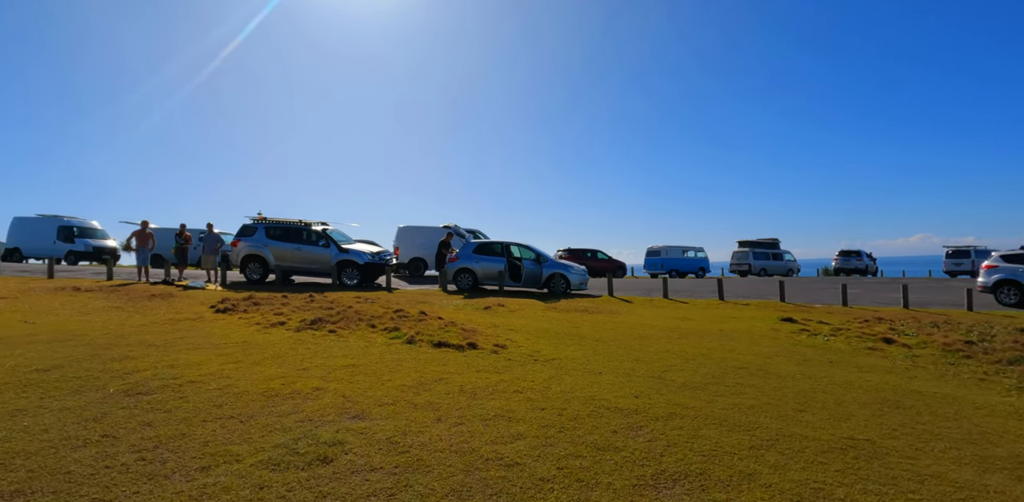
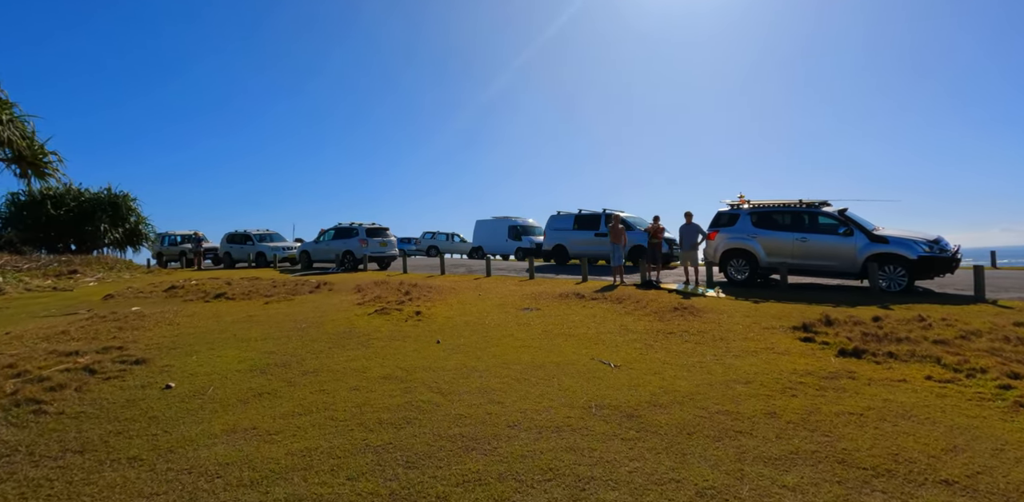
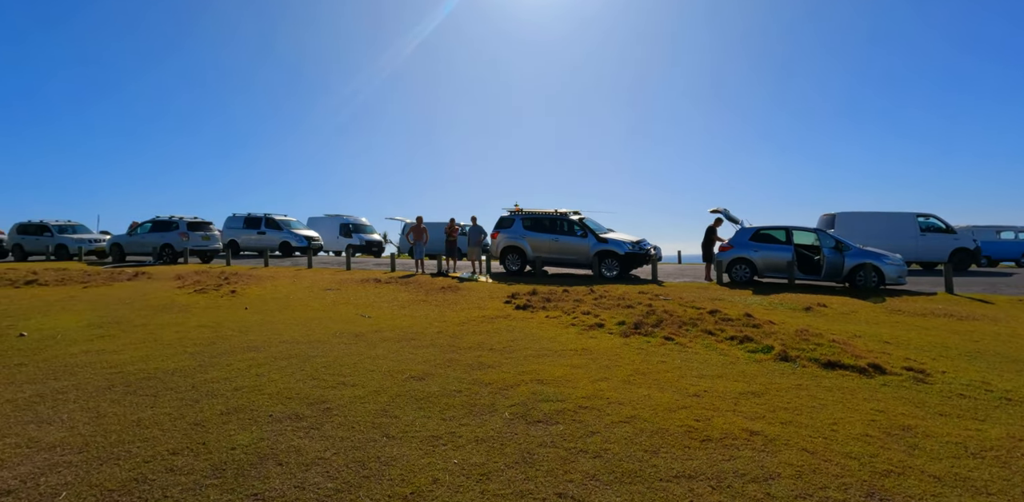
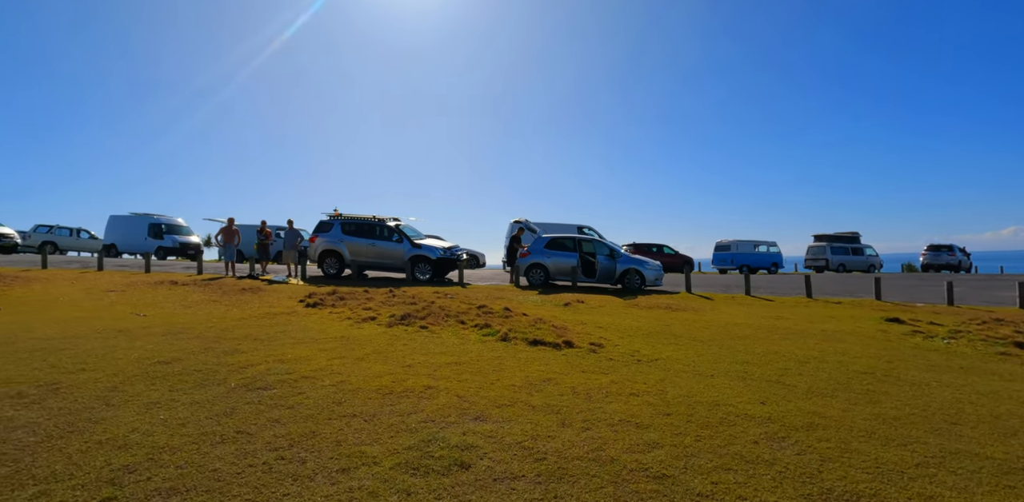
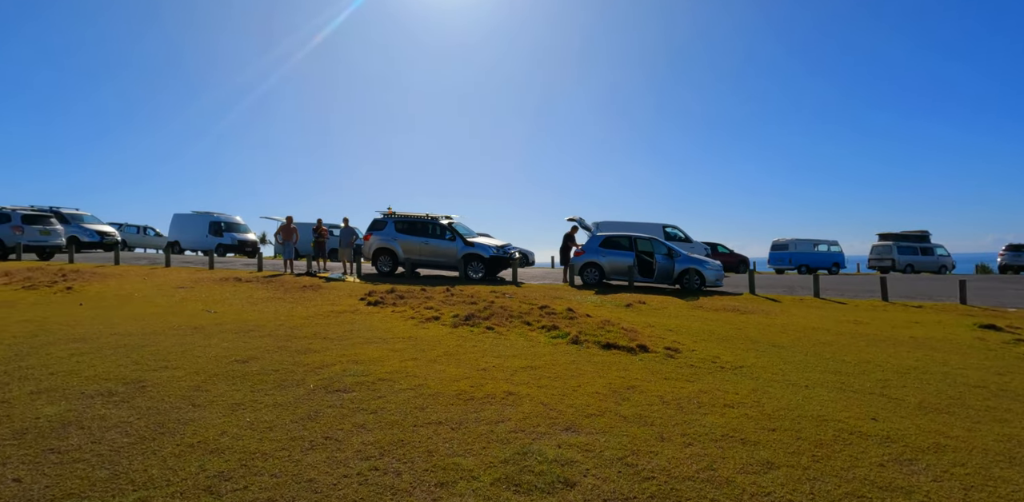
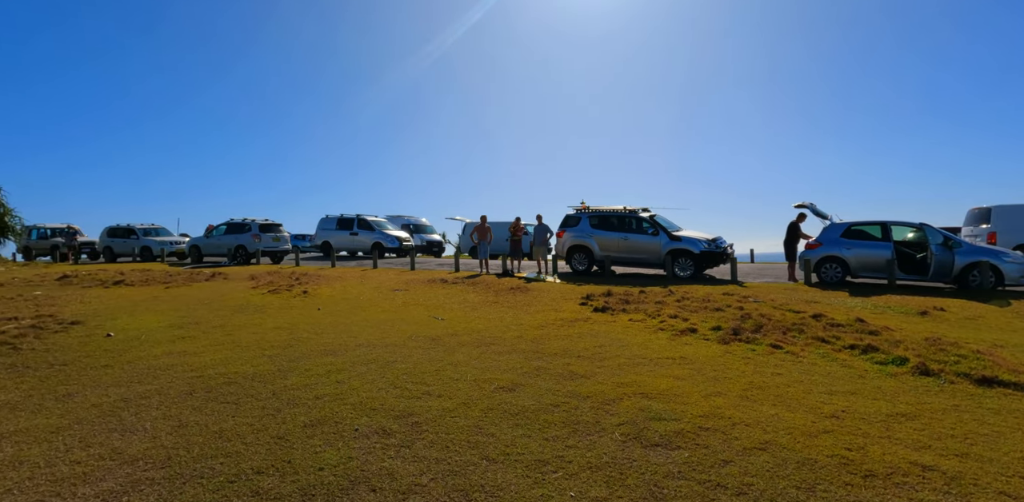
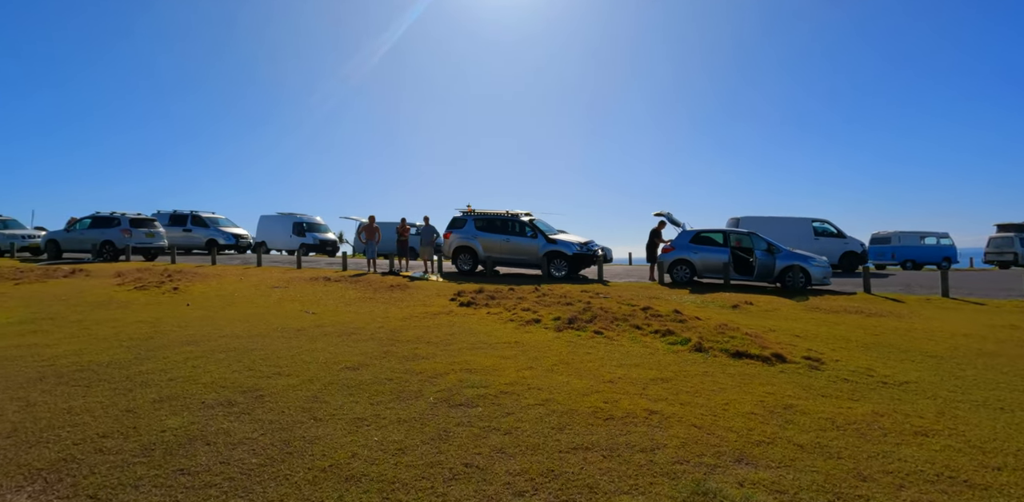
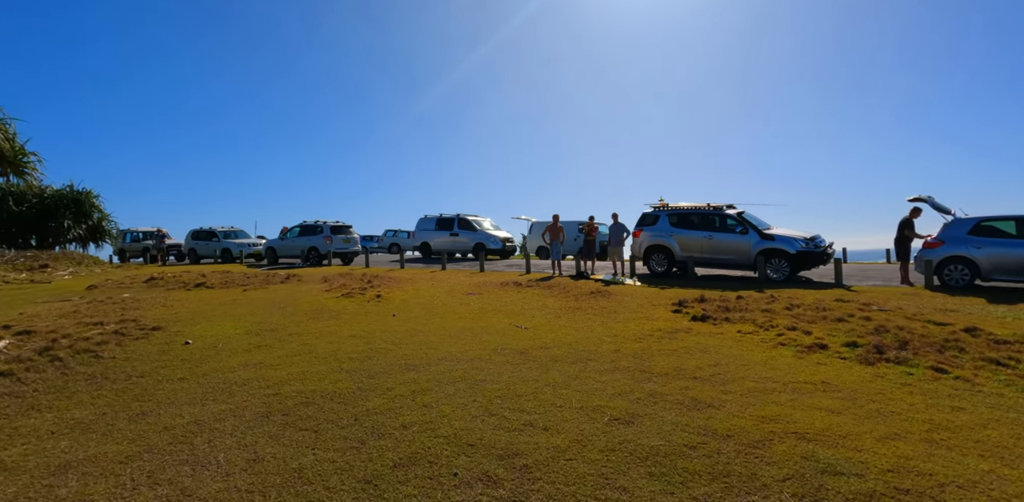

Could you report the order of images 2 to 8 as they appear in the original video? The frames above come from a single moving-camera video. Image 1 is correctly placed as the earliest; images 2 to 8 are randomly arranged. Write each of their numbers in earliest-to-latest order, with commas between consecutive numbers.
4, 5, 7, 3, 6, 8, 2
